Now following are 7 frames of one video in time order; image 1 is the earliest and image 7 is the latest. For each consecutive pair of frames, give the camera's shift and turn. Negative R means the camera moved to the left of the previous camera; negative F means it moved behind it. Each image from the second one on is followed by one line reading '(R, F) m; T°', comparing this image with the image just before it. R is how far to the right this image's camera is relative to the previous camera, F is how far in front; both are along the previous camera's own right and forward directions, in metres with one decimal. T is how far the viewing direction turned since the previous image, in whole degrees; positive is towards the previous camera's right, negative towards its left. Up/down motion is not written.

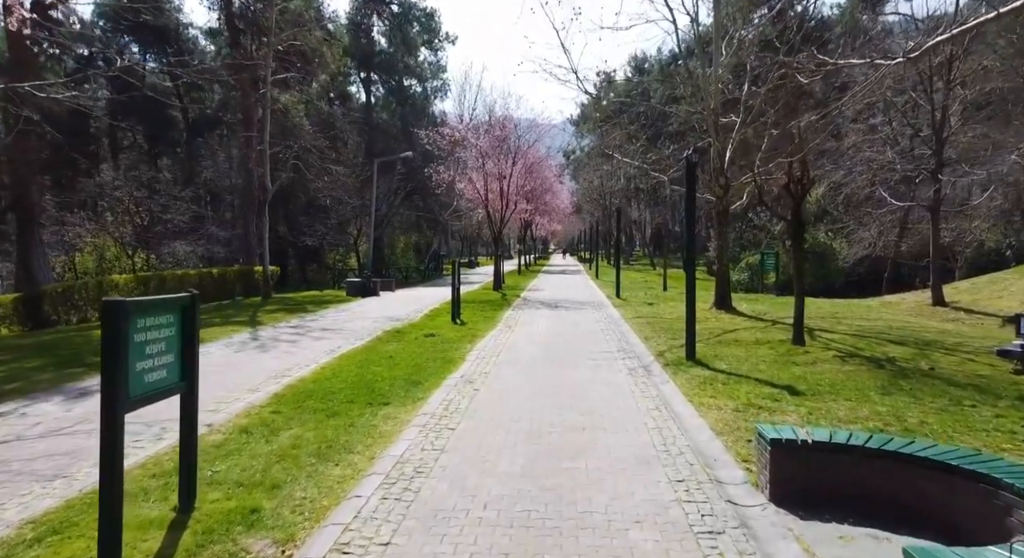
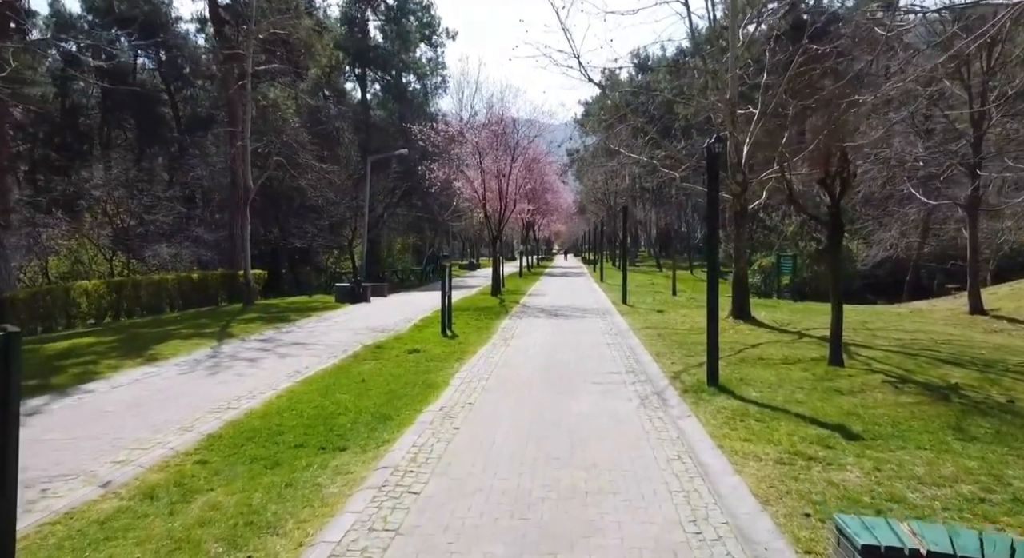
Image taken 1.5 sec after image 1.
(+0.1, +1.5) m; 0°
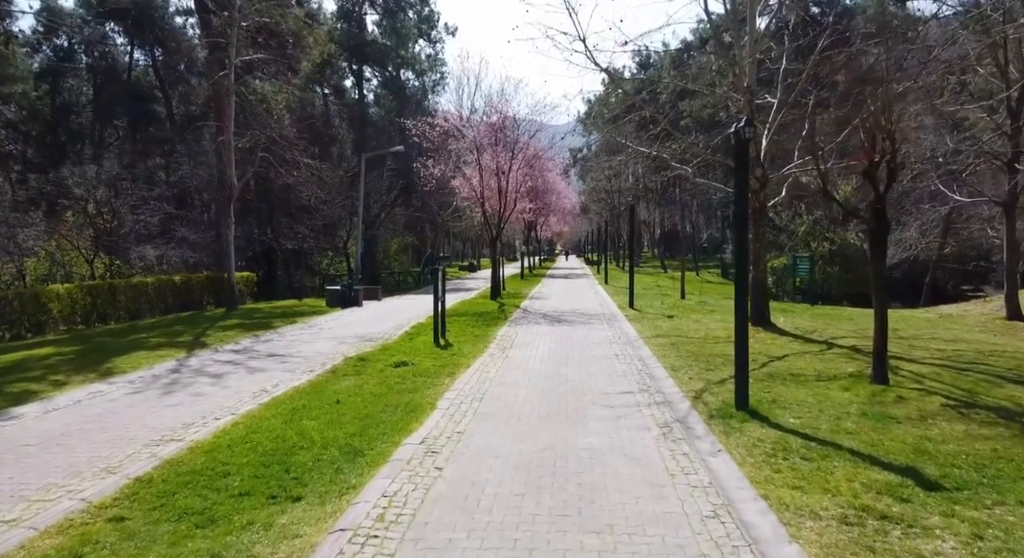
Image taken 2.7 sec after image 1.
(+0.1, +1.2) m; 0°
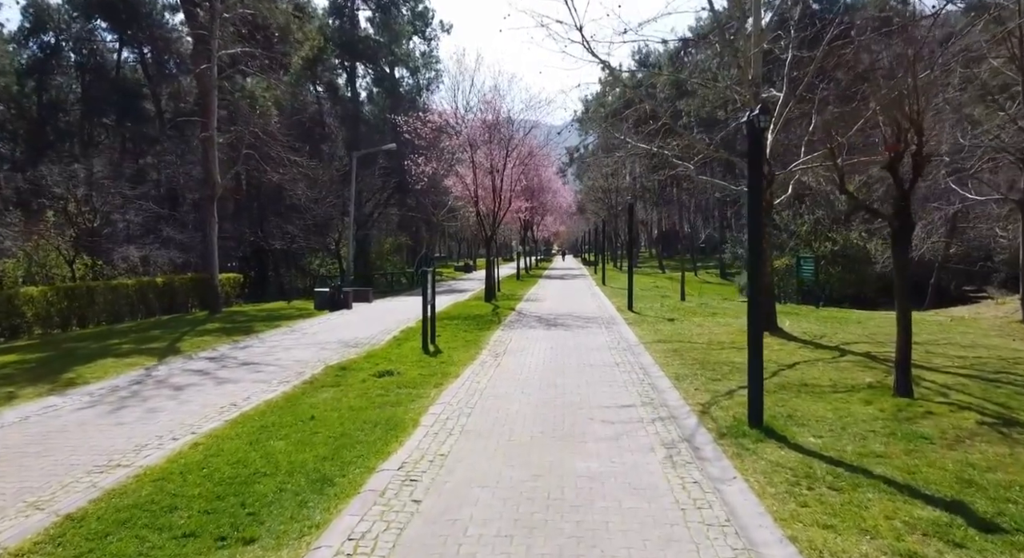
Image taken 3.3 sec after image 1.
(+0.1, +0.7) m; 0°
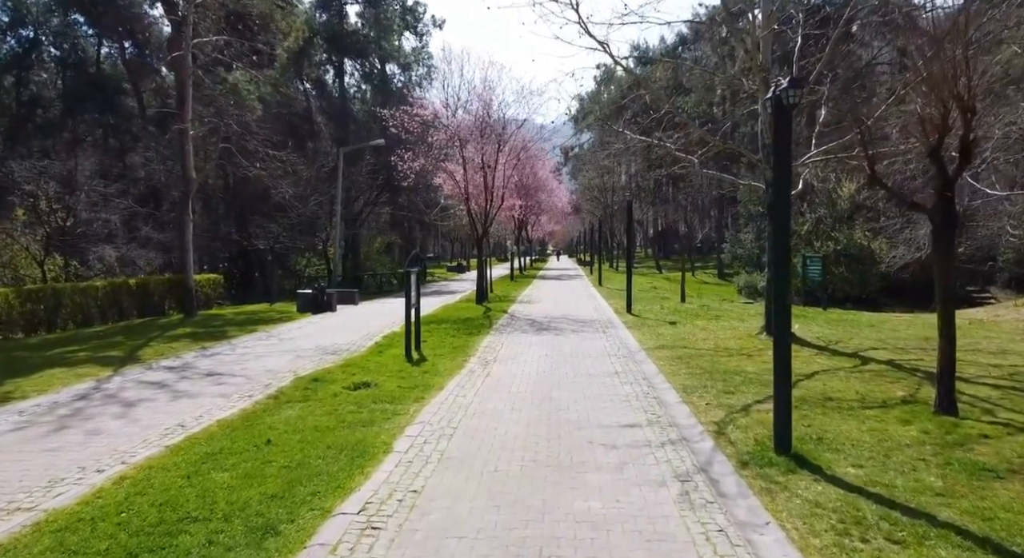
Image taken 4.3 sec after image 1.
(+0.1, +1.0) m; 0°
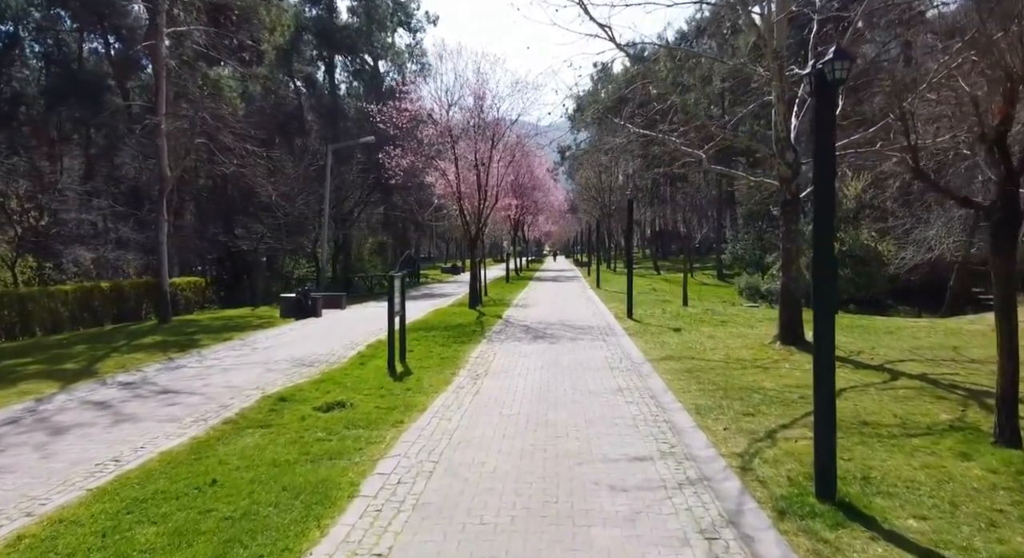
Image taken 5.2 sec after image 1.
(0.0, +1.0) m; 0°
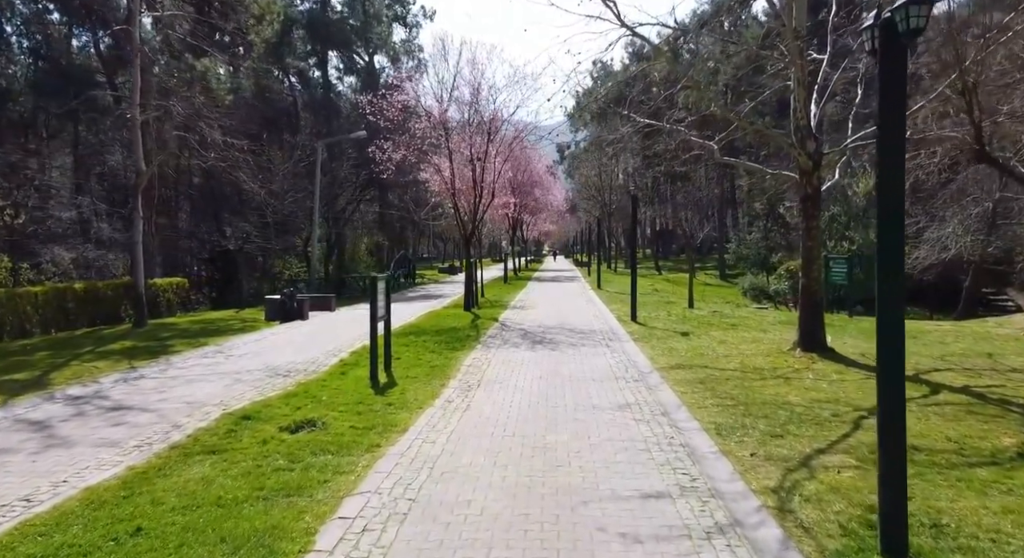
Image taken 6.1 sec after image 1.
(+0.1, +0.9) m; 0°
